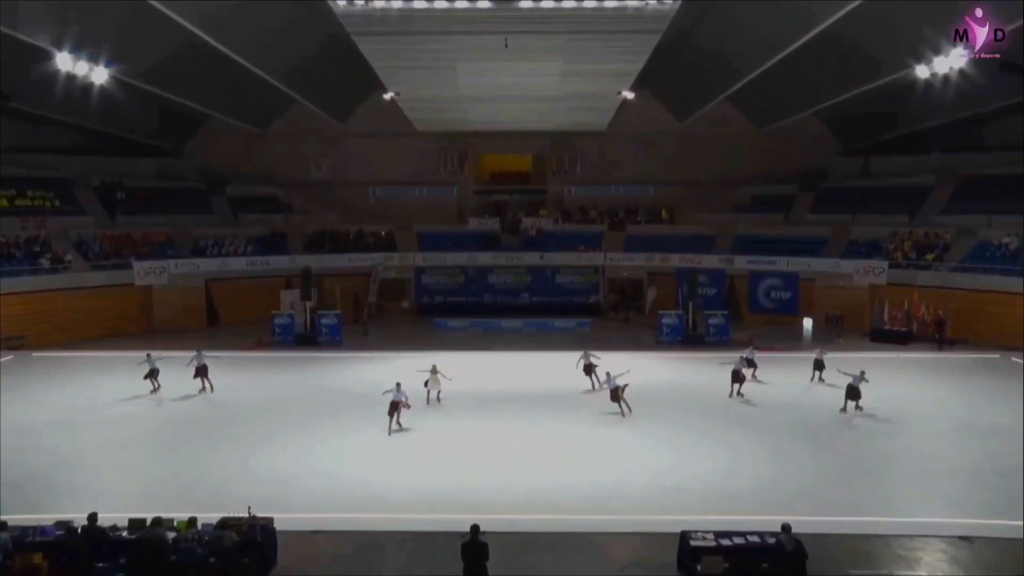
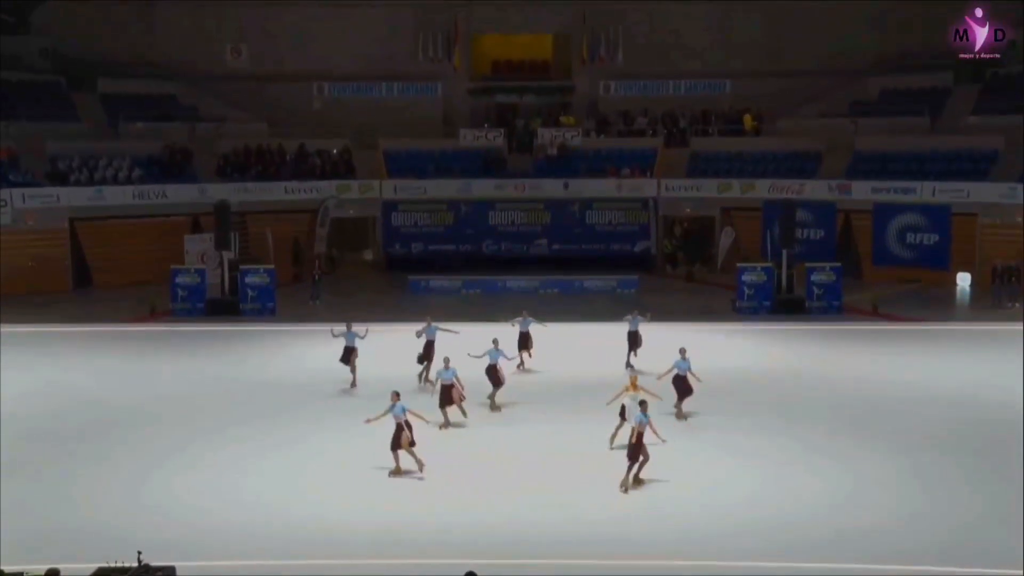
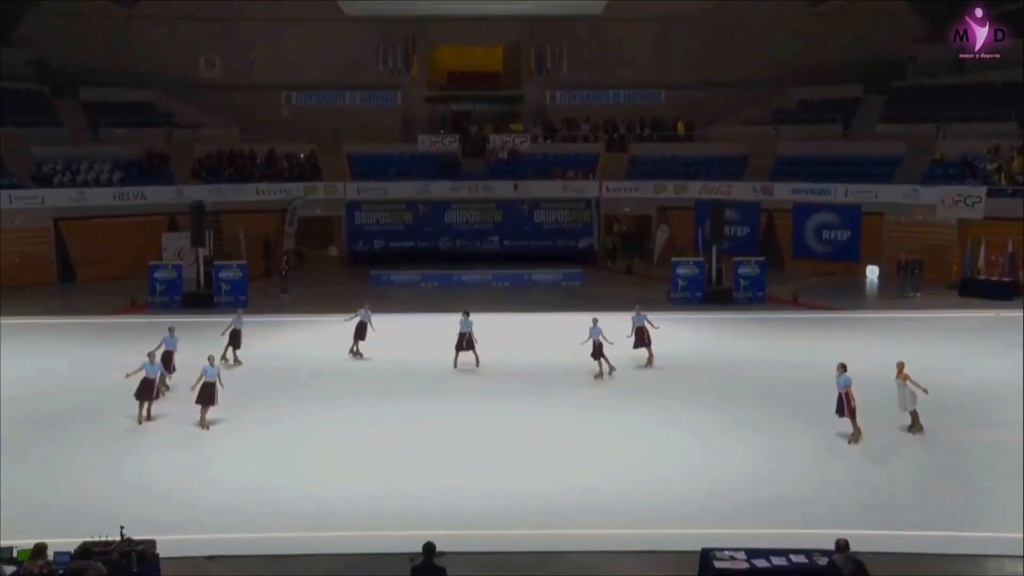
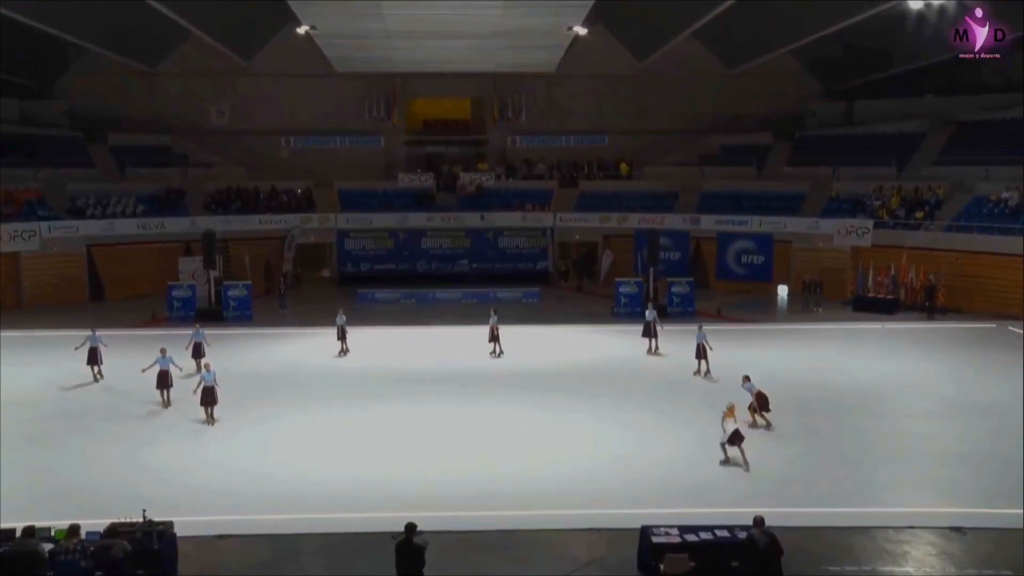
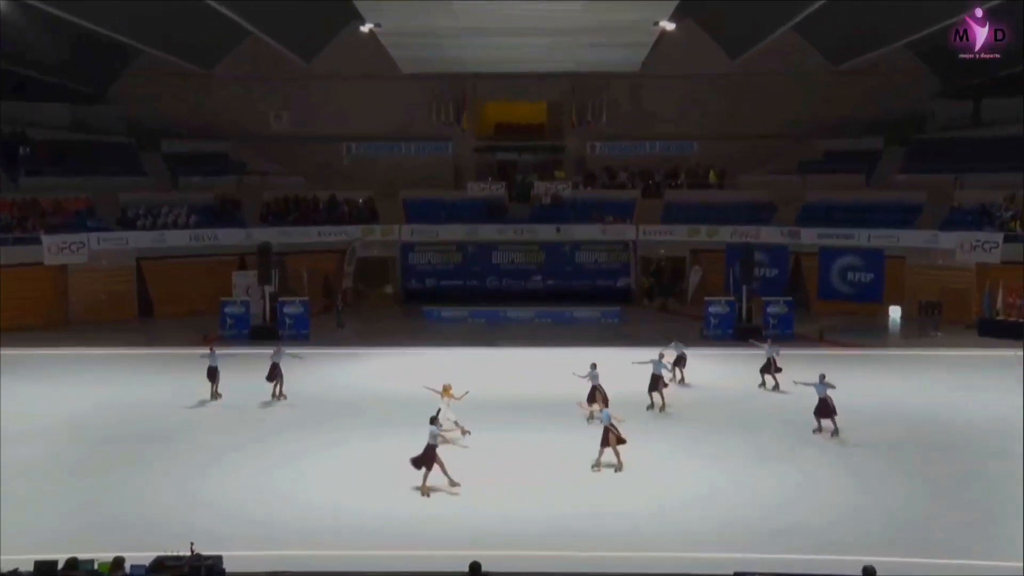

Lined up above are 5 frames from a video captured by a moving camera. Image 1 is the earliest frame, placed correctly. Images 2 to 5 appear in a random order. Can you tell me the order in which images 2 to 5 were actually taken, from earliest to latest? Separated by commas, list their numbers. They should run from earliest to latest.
5, 2, 3, 4
